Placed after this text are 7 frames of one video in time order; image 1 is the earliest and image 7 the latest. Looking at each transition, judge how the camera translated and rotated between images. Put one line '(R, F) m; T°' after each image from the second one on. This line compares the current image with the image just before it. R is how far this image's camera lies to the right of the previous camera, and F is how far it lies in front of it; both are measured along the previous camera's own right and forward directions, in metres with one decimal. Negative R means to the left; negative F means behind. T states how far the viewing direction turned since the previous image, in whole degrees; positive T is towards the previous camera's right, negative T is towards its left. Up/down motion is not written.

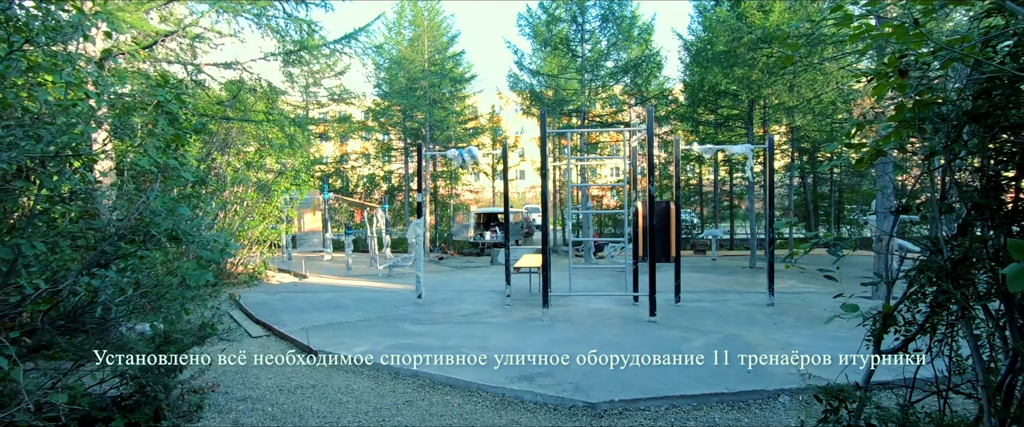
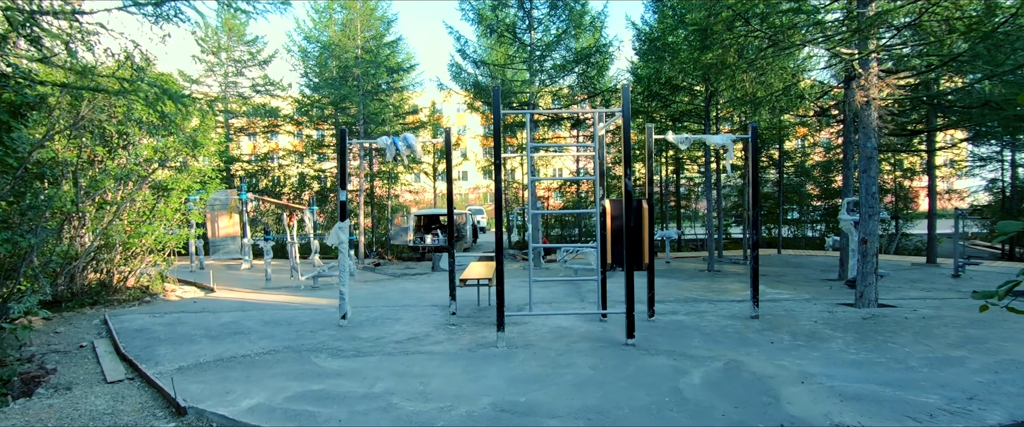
(0.0, +1.2) m; +6°
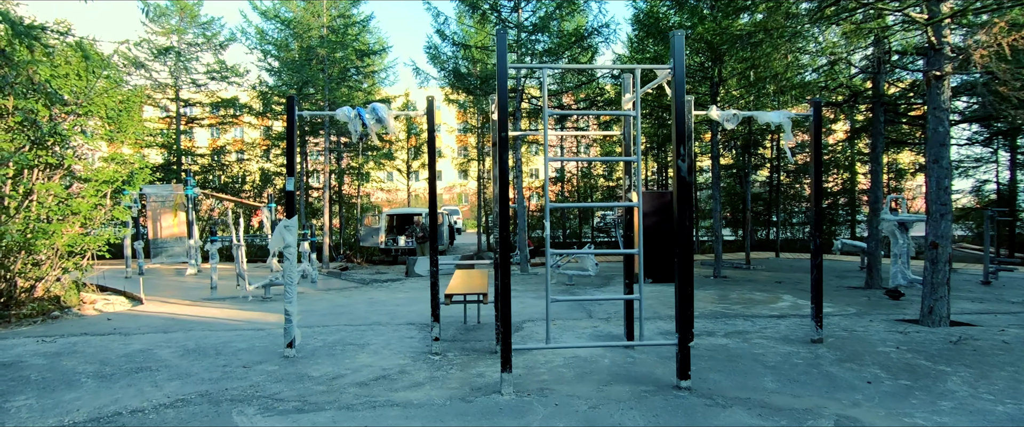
(-0.2, +1.4) m; +3°
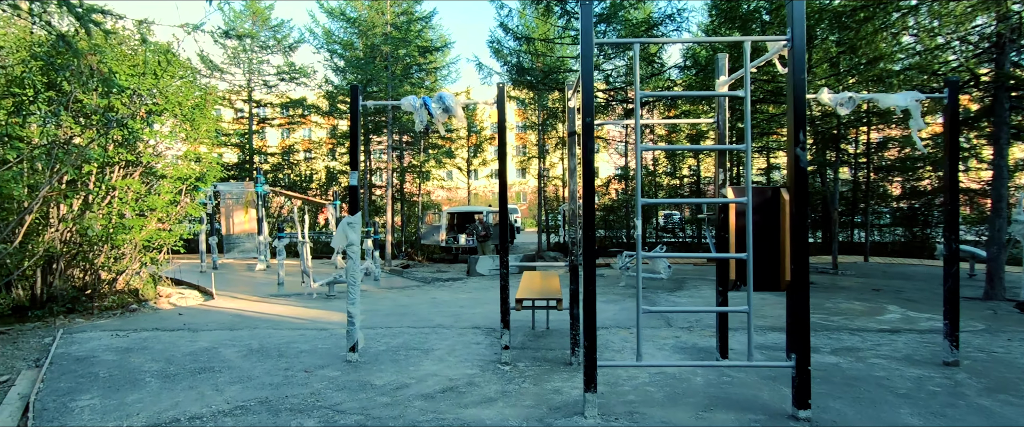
(-0.2, +0.4) m; -6°
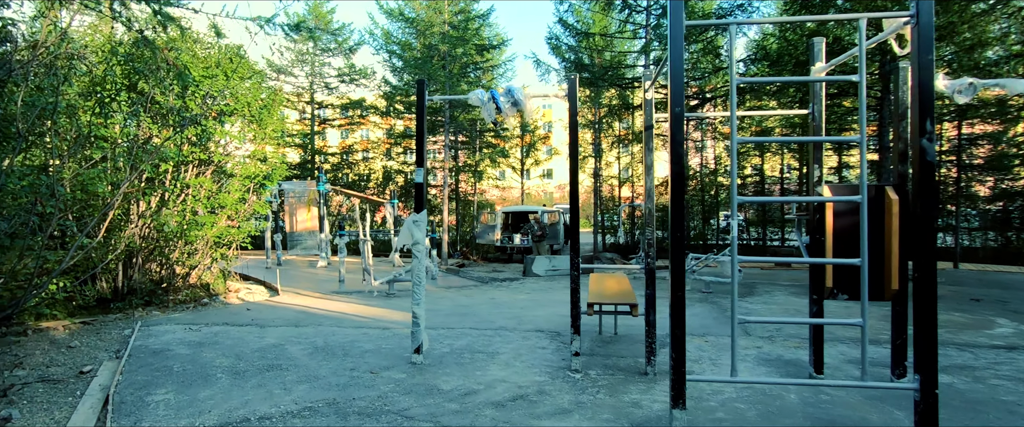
(-0.2, +0.2) m; -5°
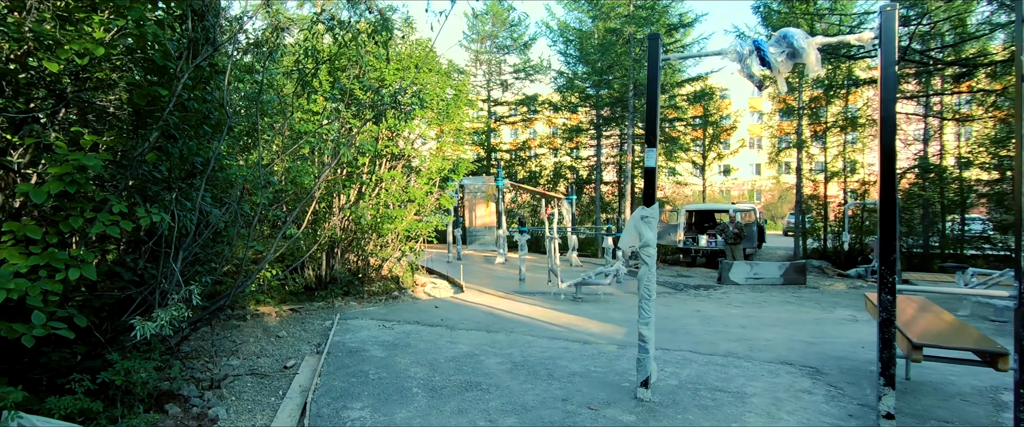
(-0.6, +0.8) m; -17°
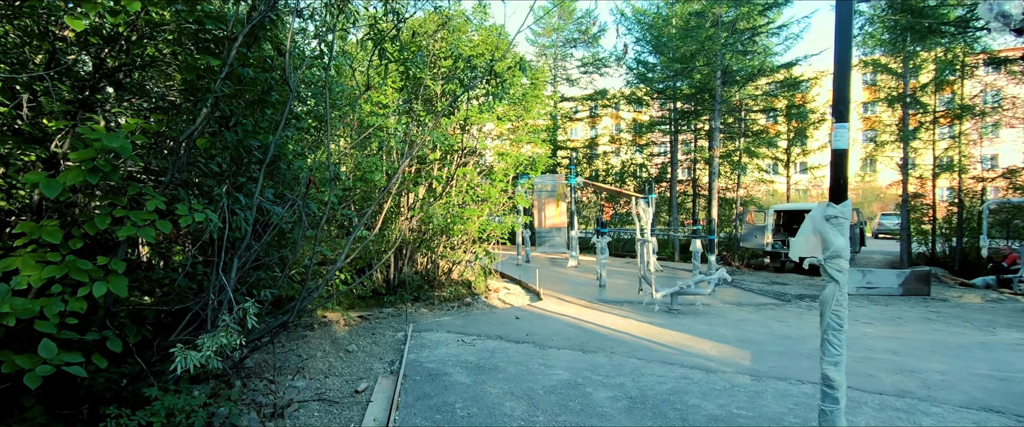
(-0.4, +0.7) m; -6°
